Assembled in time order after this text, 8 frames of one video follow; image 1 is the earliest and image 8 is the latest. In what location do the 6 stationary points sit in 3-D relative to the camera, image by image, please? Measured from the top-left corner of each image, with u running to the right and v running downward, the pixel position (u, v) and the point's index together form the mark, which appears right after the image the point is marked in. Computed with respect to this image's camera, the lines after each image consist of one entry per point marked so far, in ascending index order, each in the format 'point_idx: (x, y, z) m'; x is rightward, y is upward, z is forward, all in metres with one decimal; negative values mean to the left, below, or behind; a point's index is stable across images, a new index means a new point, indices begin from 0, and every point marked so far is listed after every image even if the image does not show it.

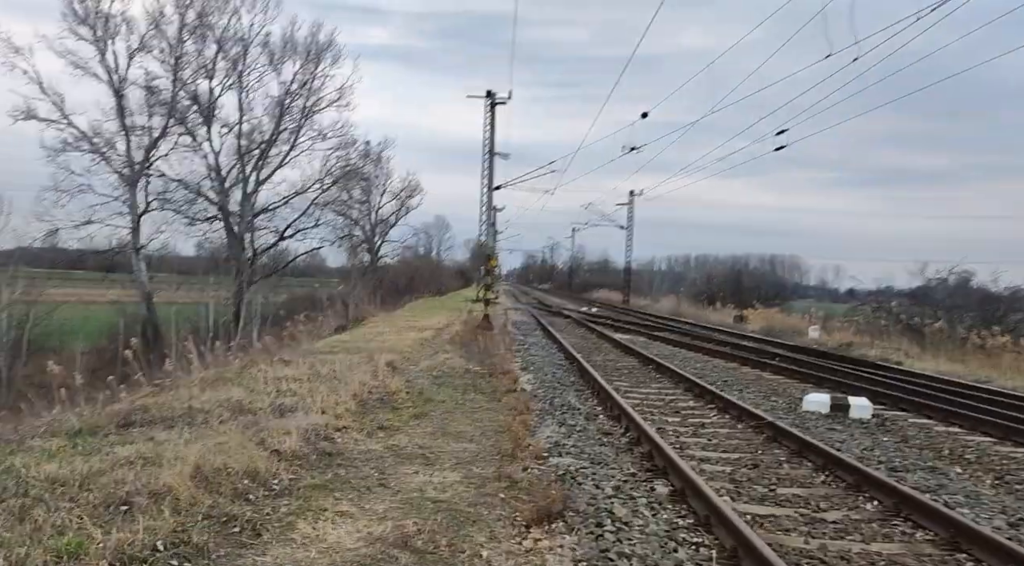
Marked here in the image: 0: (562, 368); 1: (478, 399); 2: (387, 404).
0: (+1.1, -1.8, +16.0) m
1: (-0.5, -1.8, +11.9) m
2: (-1.7, -1.7, +10.6) m
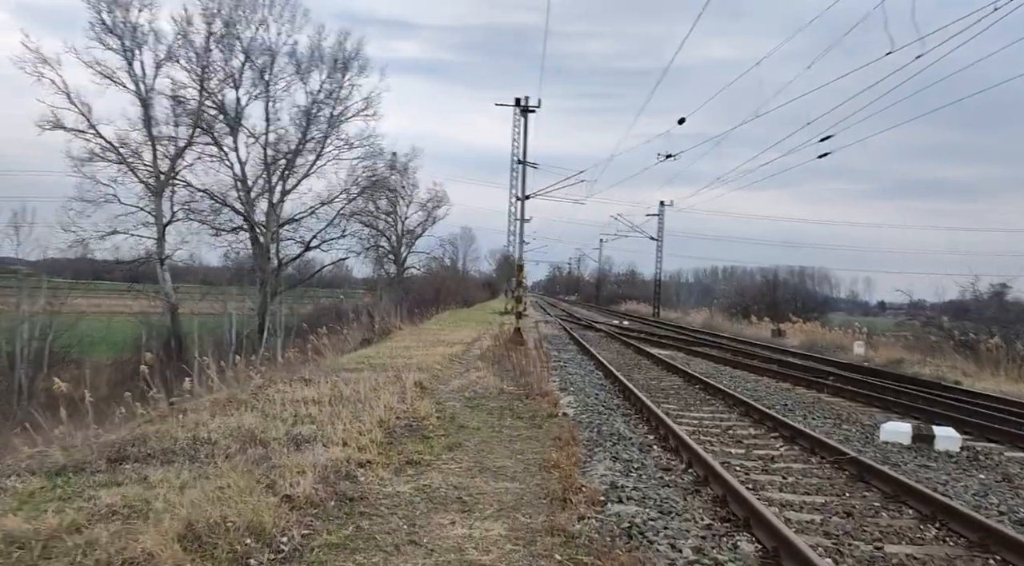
0: (+1.8, -2.0, +14.8) m
1: (+0.1, -2.0, +10.8) m
2: (-1.2, -1.9, +9.5) m
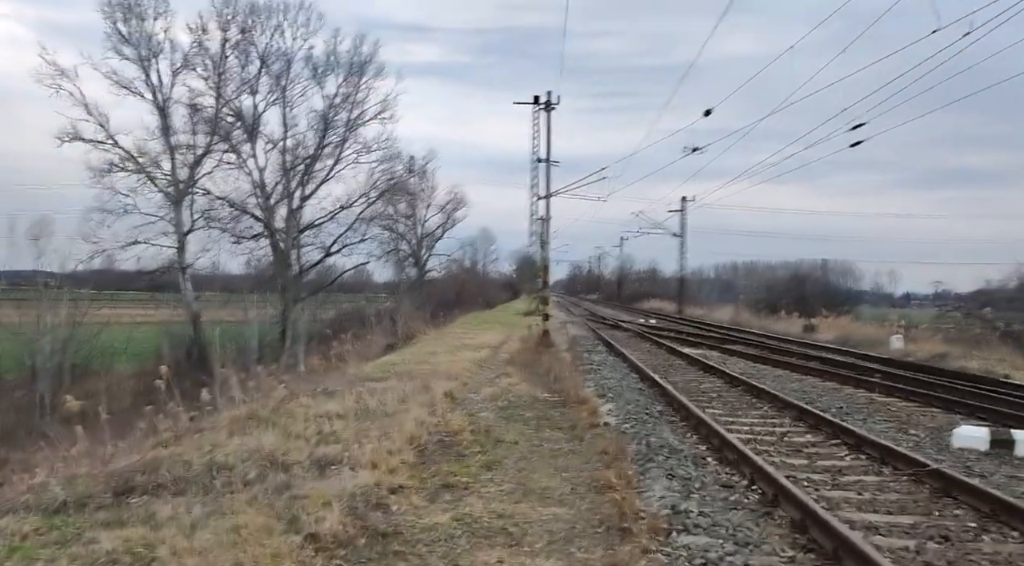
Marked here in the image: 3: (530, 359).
0: (+2.4, -2.0, +14.0) m
1: (+0.6, -2.0, +10.0) m
2: (-0.7, -1.9, +8.7) m
3: (+0.4, -1.9, +18.8) m
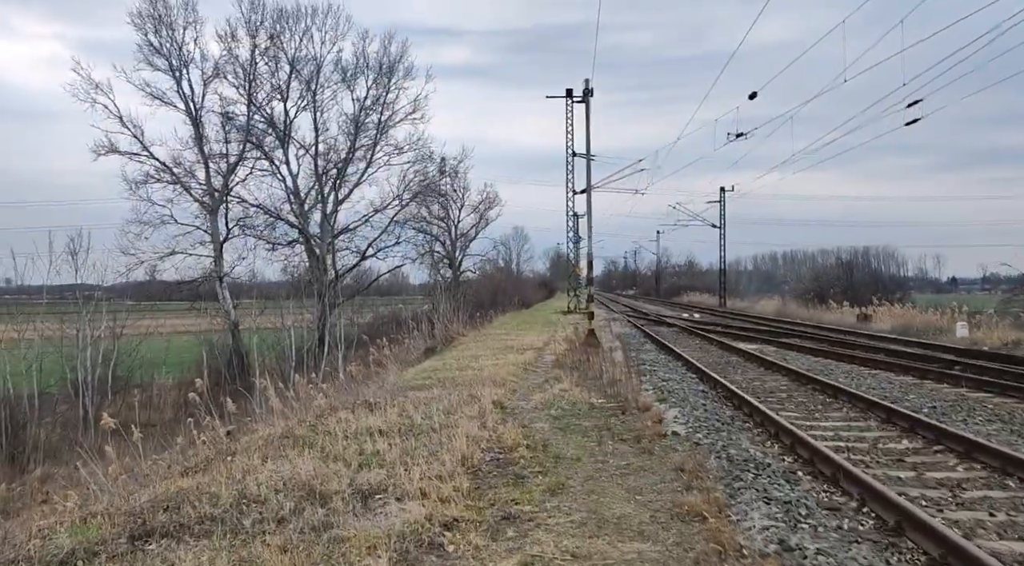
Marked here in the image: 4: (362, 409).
0: (+3.3, -1.9, +12.9) m
1: (+1.3, -2.0, +9.0) m
2: (0.0, -1.9, +7.8) m
3: (+1.6, -1.8, +17.8) m
4: (-2.3, -2.0, +11.8) m
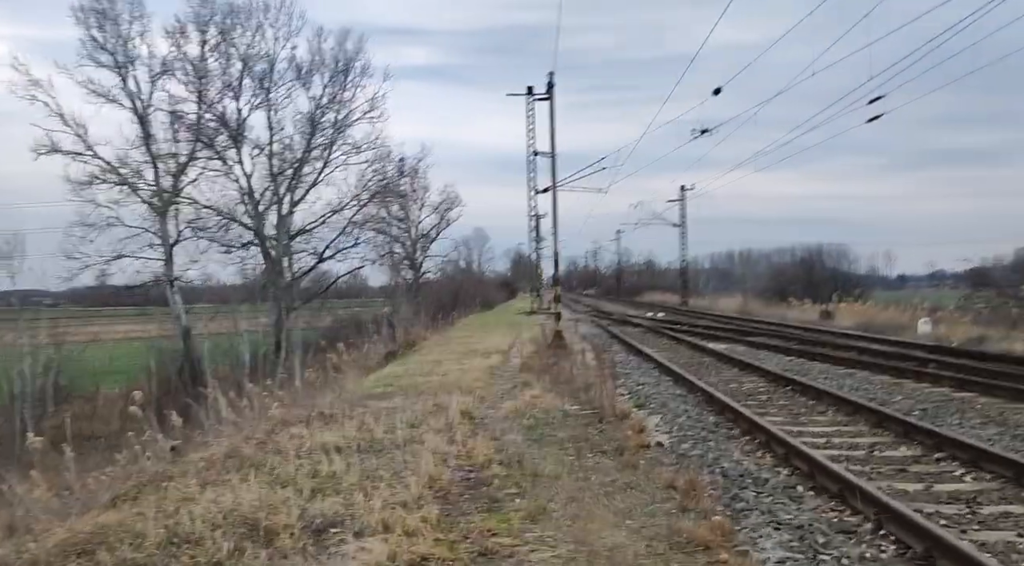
0: (+2.8, -1.9, +12.2) m
1: (+1.0, -2.0, +8.2) m
2: (-0.3, -1.9, +6.9) m
3: (+0.8, -1.8, +17.0) m
4: (-2.8, -2.0, +10.9) m
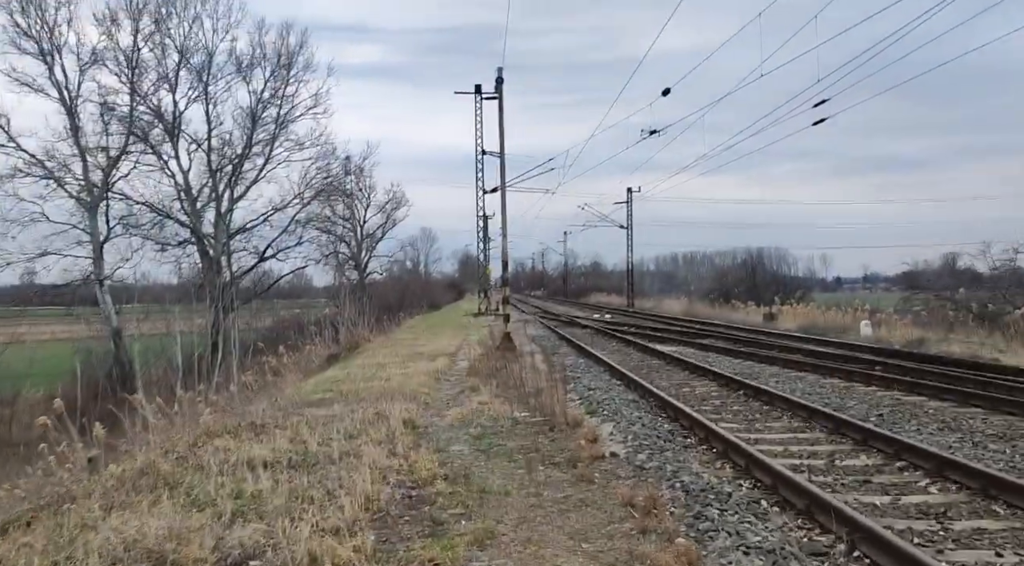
0: (+2.0, -1.9, +11.7) m
1: (+0.4, -2.0, +7.7) m
2: (-0.7, -1.9, +6.3) m
3: (-0.4, -1.8, +16.5) m
4: (-3.5, -2.0, +10.0) m
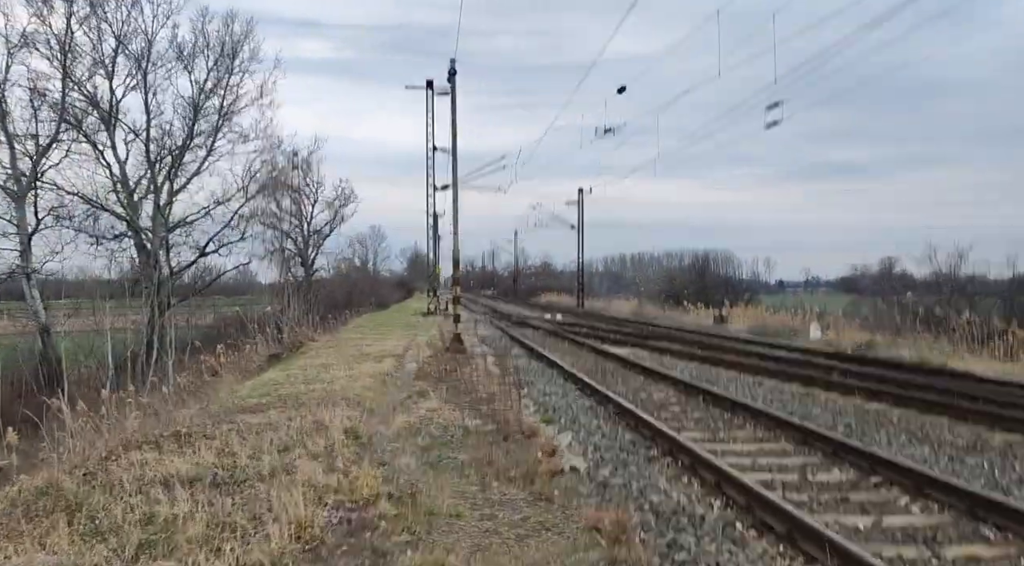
0: (+1.3, -1.9, +11.1) m
1: (0.0, -2.0, +7.0) m
2: (-1.1, -1.9, +5.5) m
3: (-1.4, -1.8, +15.7) m
4: (-4.1, -1.9, +9.1) m
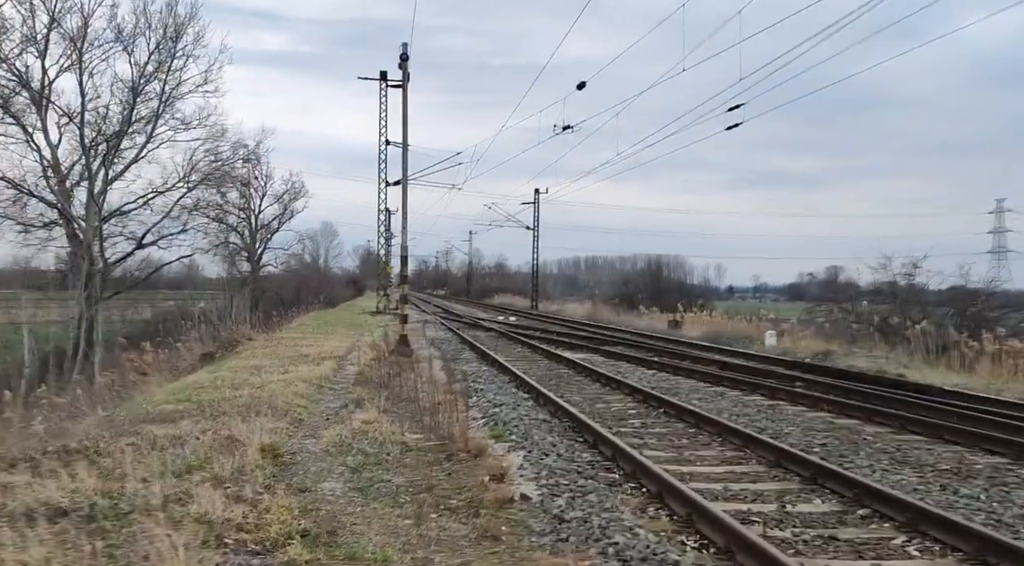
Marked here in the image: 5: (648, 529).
0: (+0.5, -1.9, +10.1) m
1: (-0.5, -2.0, +5.9) m
2: (-1.5, -1.9, +4.4) m
3: (-2.4, -1.8, +14.5) m
4: (-4.7, -1.8, +7.7) m
5: (+1.1, -2.0, +6.1) m
